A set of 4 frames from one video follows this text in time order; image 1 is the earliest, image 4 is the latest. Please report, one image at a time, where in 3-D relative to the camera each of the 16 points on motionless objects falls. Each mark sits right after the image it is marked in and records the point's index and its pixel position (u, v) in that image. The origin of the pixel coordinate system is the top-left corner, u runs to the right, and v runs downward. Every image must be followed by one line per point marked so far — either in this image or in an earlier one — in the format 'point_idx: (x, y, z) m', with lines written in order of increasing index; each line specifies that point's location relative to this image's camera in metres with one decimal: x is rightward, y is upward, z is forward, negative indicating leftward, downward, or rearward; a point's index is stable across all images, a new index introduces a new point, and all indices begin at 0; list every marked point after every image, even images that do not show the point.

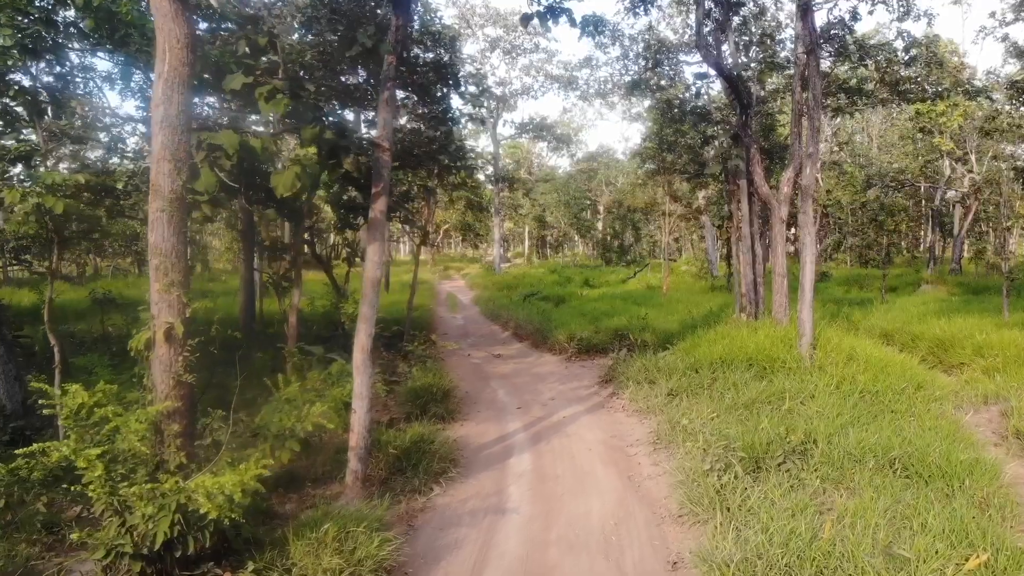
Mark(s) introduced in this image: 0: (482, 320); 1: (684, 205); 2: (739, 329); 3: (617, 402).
0: (-0.7, -0.7, +13.4) m
1: (+5.3, +2.6, +18.3) m
2: (+3.0, -0.5, +7.9) m
3: (+1.2, -1.3, +6.6) m
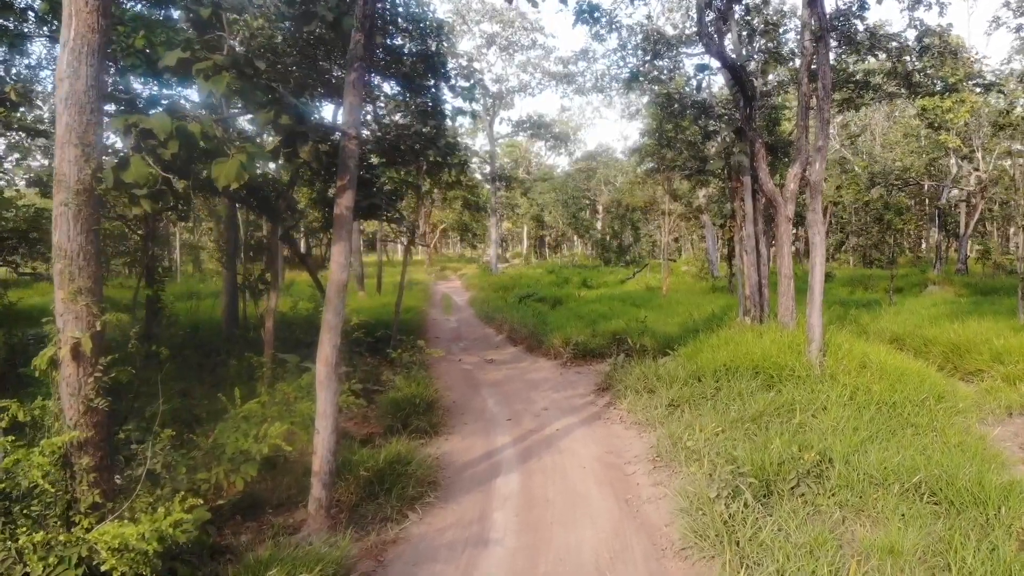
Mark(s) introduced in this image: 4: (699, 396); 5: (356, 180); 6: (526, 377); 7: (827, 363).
0: (-0.8, -0.8, +12.9) m
1: (+5.2, +2.5, +17.9) m
2: (+2.9, -0.6, +7.5) m
3: (+1.1, -1.3, +6.2) m
4: (+1.8, -1.1, +5.8) m
5: (-1.0, +0.7, +3.7) m
6: (+0.2, -1.2, +7.9) m
7: (+3.4, -0.8, +6.4) m
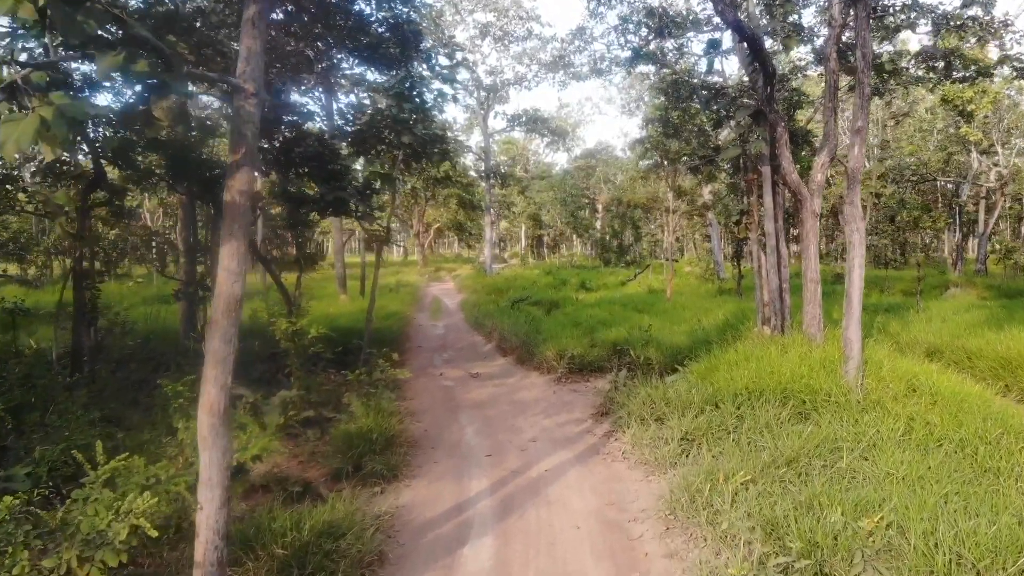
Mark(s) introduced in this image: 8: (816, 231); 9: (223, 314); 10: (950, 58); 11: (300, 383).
0: (-1.0, -0.8, +11.9) m
1: (+5.0, +2.5, +16.9) m
2: (+2.7, -0.6, +6.4) m
3: (+0.9, -1.4, +5.2) m
4: (+1.7, -1.1, +4.8) m
5: (-1.1, +0.6, +2.6) m
6: (0.0, -1.3, +6.9) m
7: (+3.2, -0.9, +5.3) m
8: (+3.5, +0.7, +6.8) m
9: (-1.2, -0.1, +2.6) m
10: (+6.2, +3.3, +8.4) m
11: (-2.1, -0.9, +5.7) m
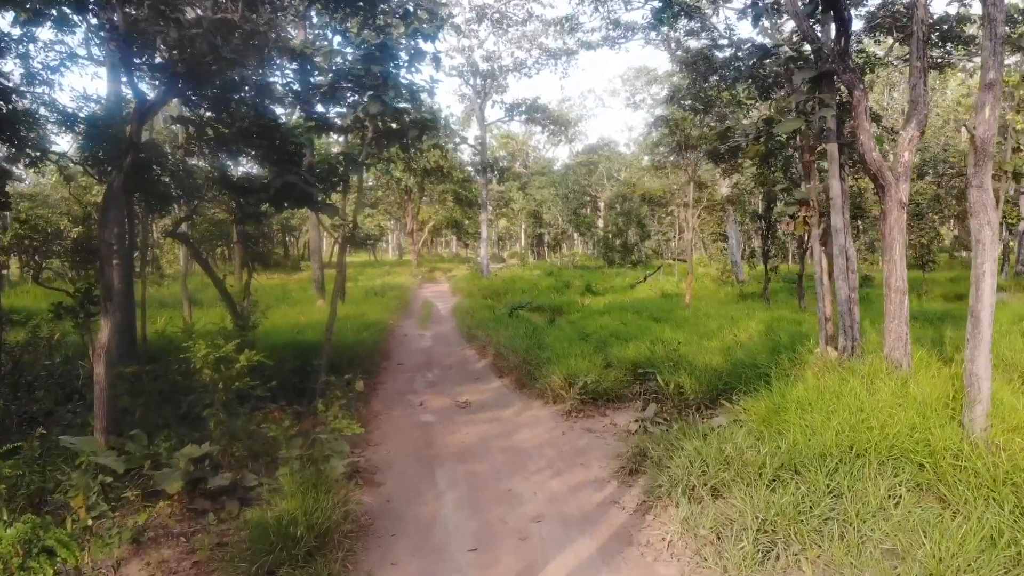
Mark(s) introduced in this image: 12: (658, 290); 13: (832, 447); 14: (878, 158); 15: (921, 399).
0: (-1.0, -0.9, +10.3) m
1: (+4.9, +2.4, +15.3) m
2: (+2.7, -0.8, +4.9) m
3: (+0.9, -1.5, +3.6) m
4: (+1.6, -1.2, +3.3) m
5: (-1.2, +0.5, +1.1) m
6: (0.0, -1.4, +5.3) m
7: (+3.2, -1.0, +3.8) m
8: (+3.5, +0.6, +5.3) m
9: (-1.3, -0.2, +1.0) m
10: (+6.2, +3.2, +6.9) m
11: (-2.1, -1.0, +4.2) m
12: (+3.7, 0.0, +14.9) m
13: (+2.0, -1.0, +3.7) m
14: (+3.2, +1.2, +5.3) m
15: (+3.0, -0.8, +4.4) m
